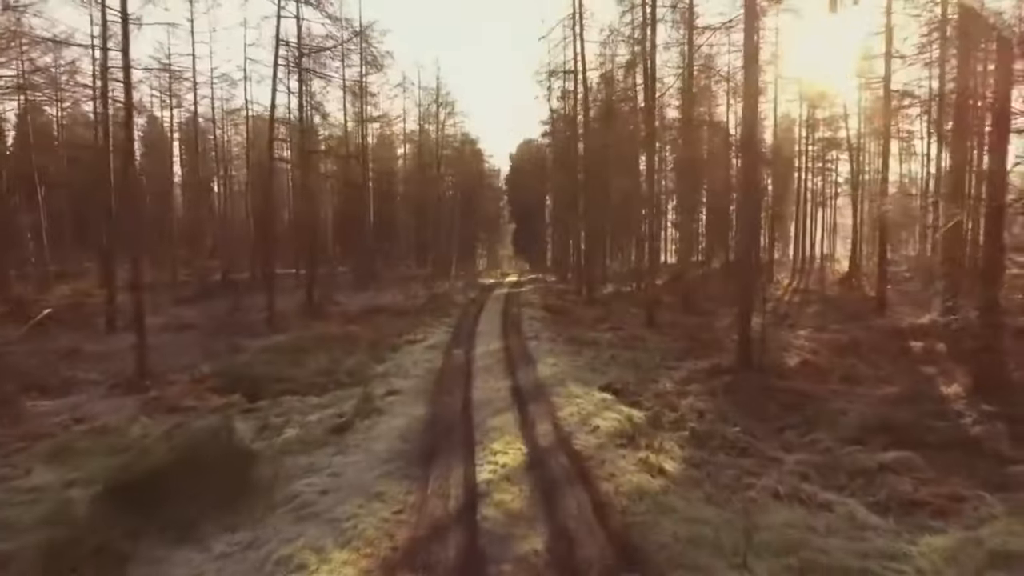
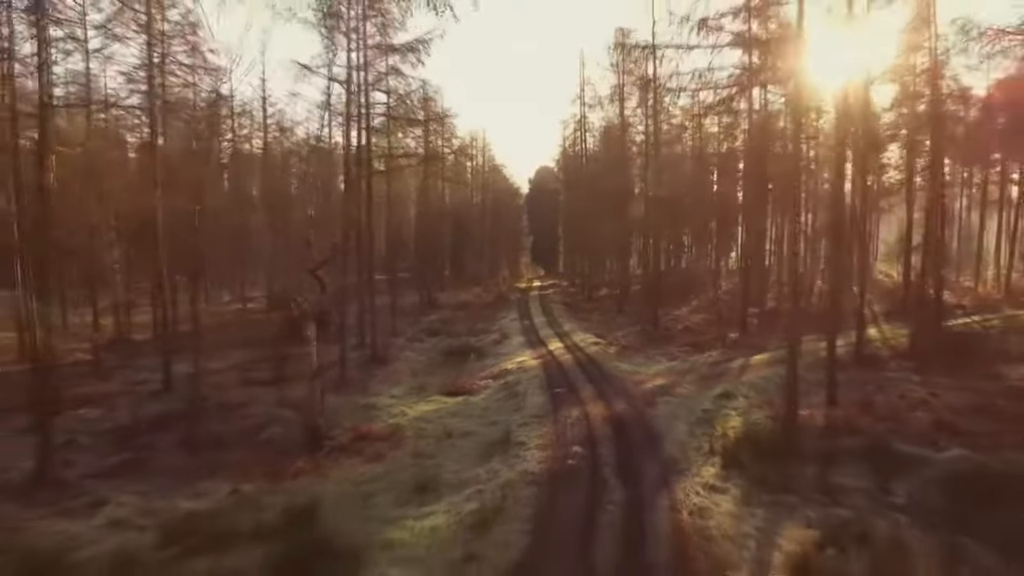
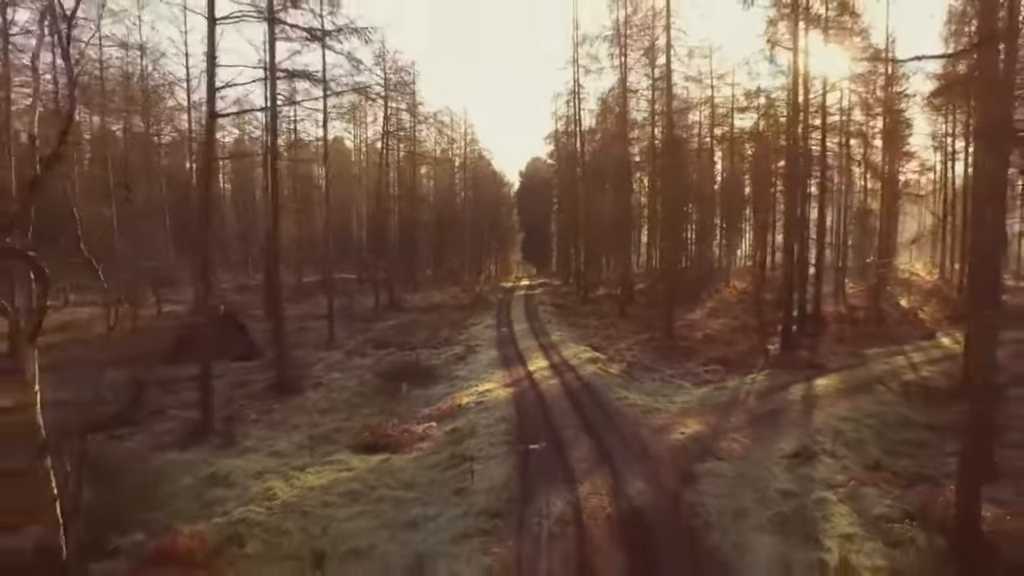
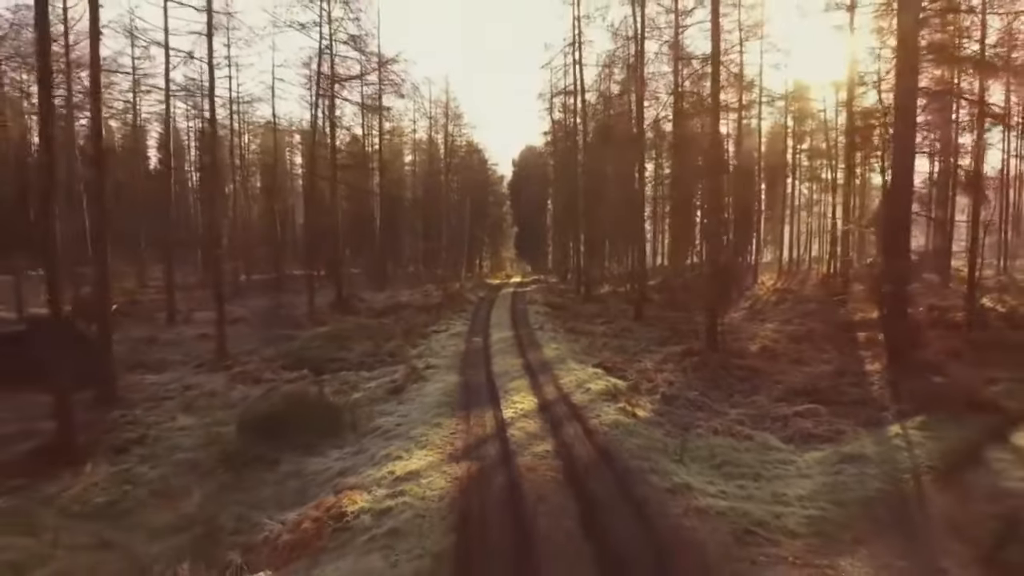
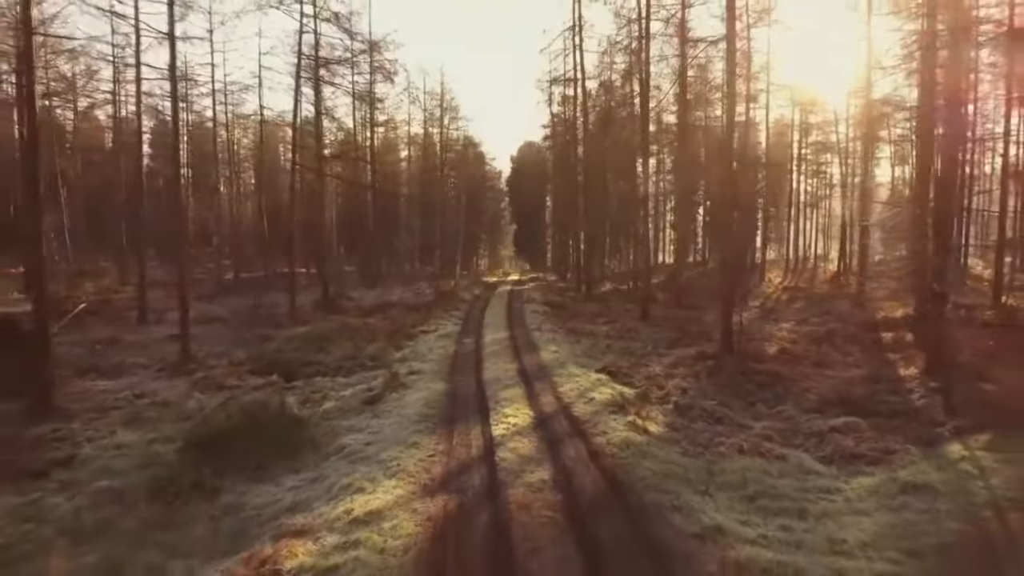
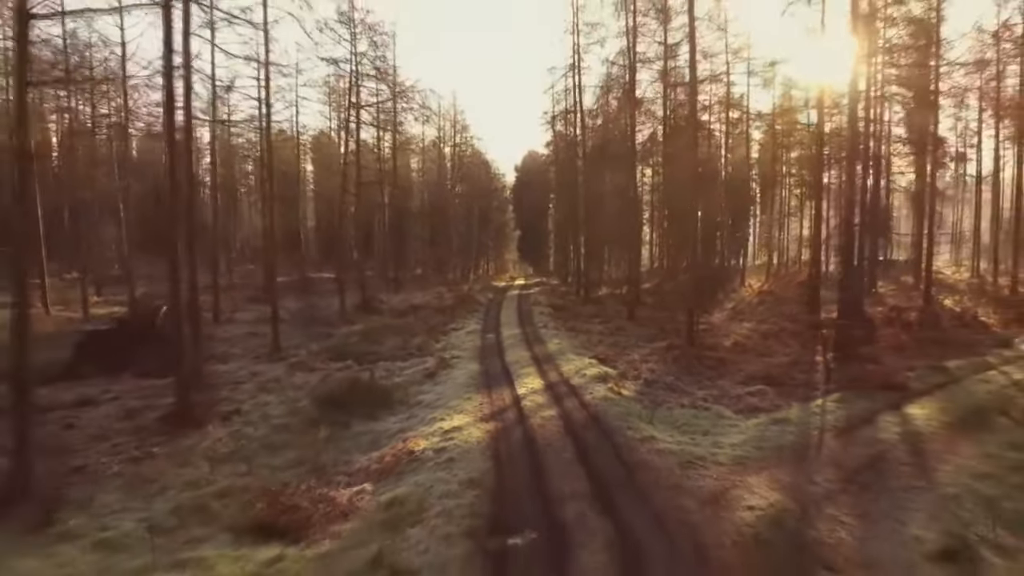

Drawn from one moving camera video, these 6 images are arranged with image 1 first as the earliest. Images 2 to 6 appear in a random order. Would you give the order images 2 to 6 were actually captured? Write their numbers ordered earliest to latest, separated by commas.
5, 4, 6, 3, 2
